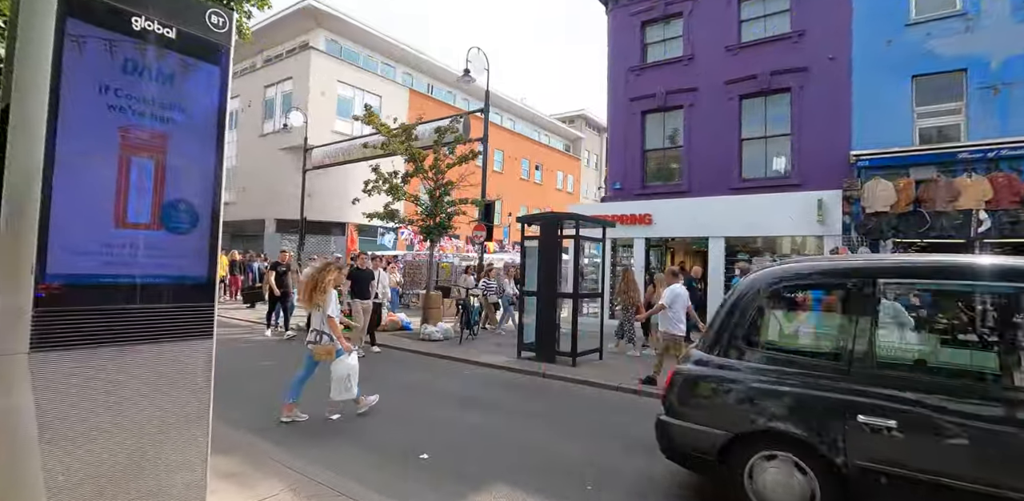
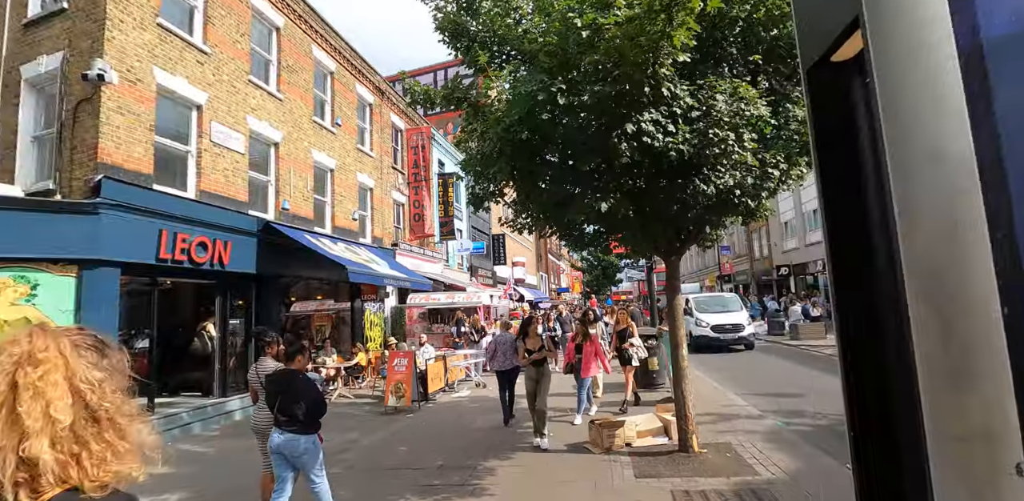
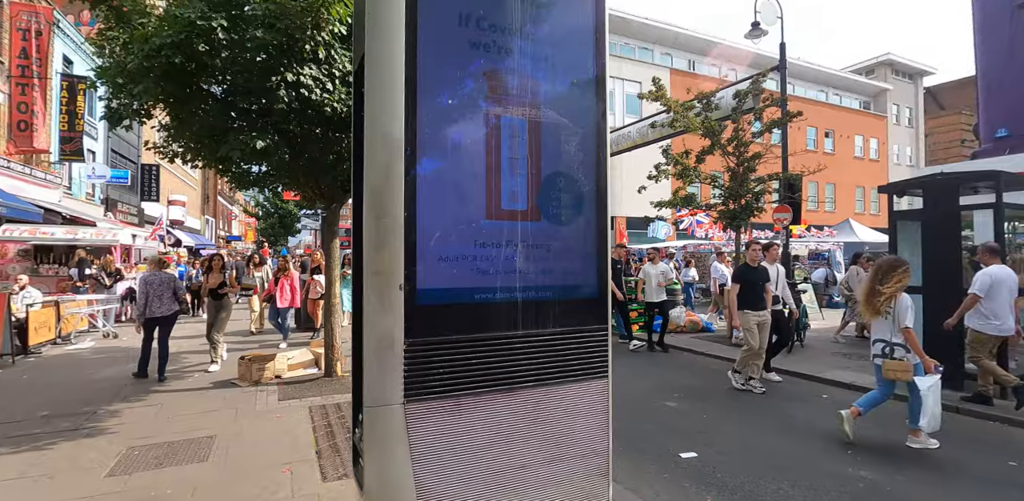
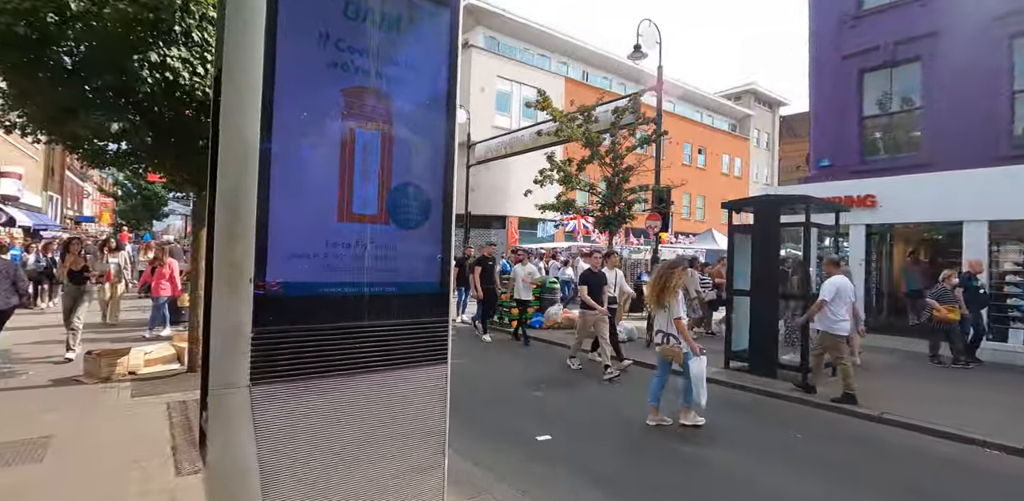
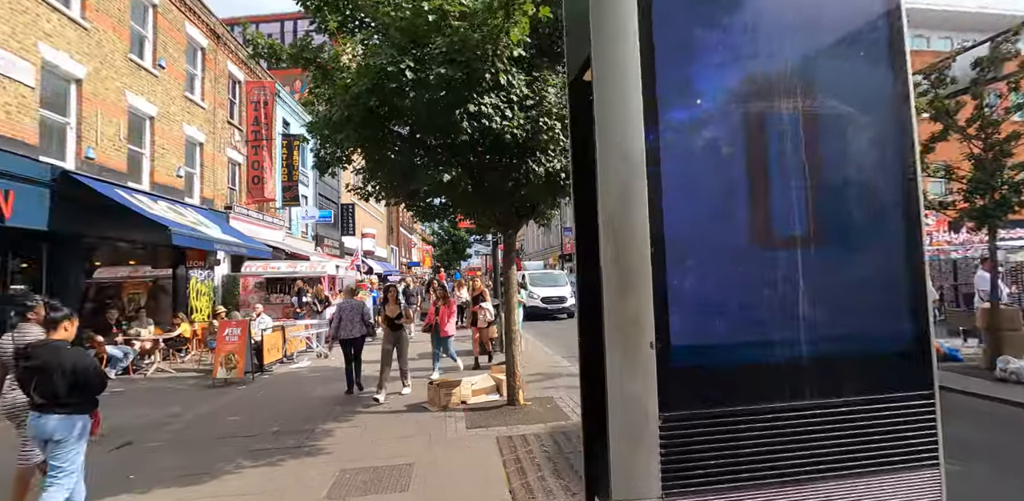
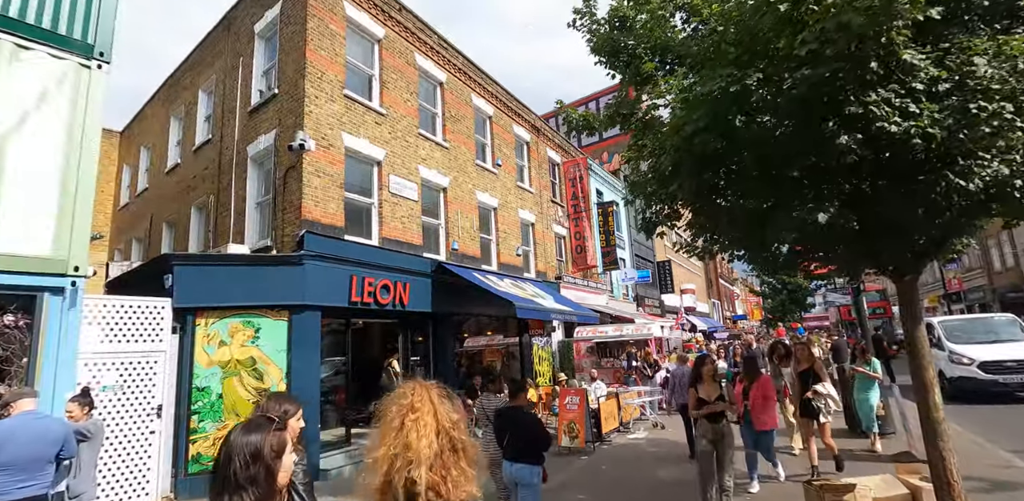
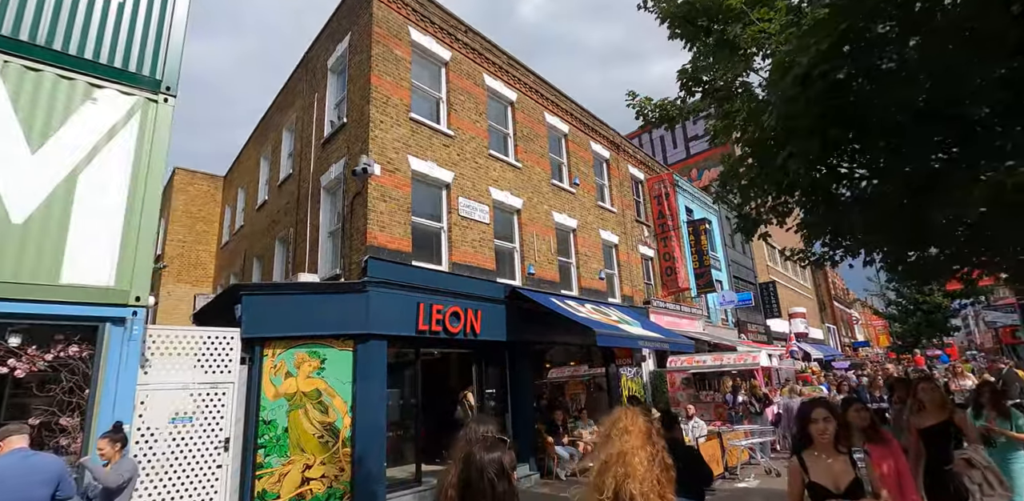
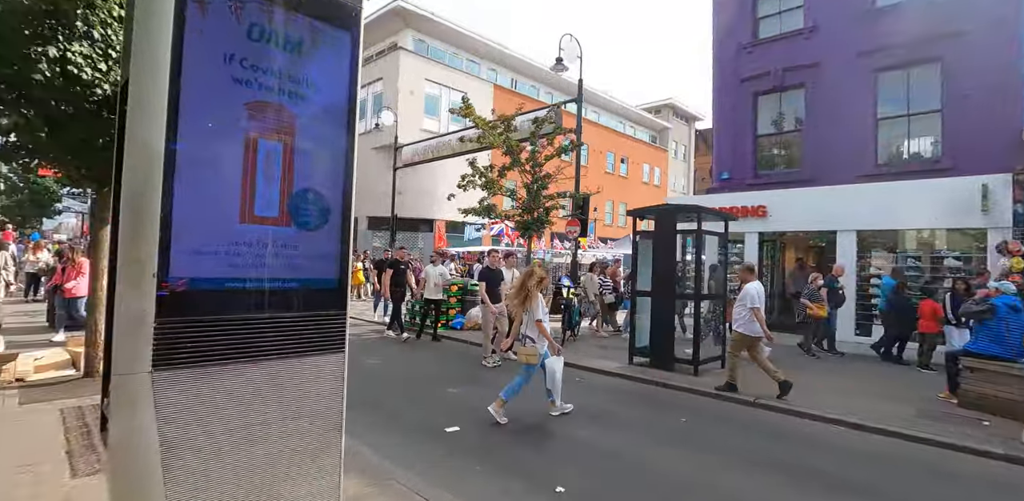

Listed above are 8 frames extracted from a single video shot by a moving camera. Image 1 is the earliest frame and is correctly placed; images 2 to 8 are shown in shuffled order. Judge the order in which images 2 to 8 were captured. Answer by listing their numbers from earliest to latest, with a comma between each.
8, 4, 3, 5, 2, 6, 7
